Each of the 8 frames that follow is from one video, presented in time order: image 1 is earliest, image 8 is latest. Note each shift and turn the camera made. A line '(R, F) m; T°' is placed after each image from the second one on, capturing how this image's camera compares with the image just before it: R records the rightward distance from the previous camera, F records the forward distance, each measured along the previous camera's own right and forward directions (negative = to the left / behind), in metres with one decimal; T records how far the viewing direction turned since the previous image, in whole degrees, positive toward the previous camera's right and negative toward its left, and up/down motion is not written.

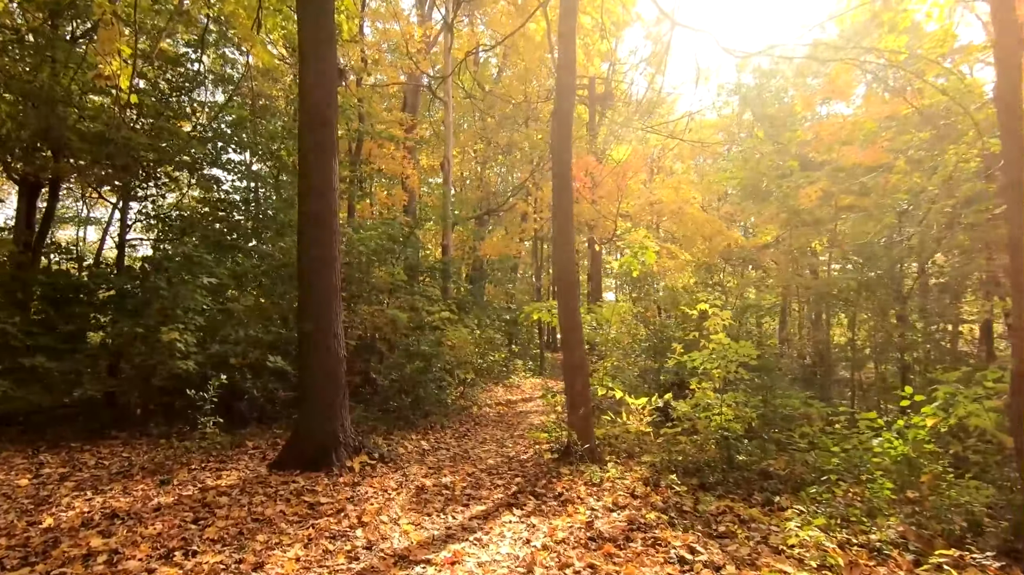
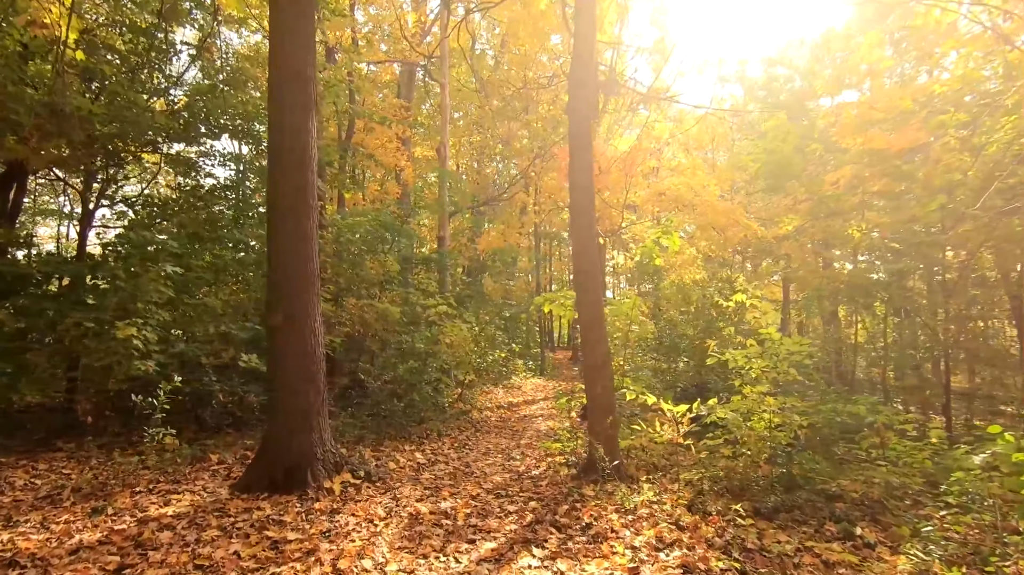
(-0.2, +0.9) m; +1°
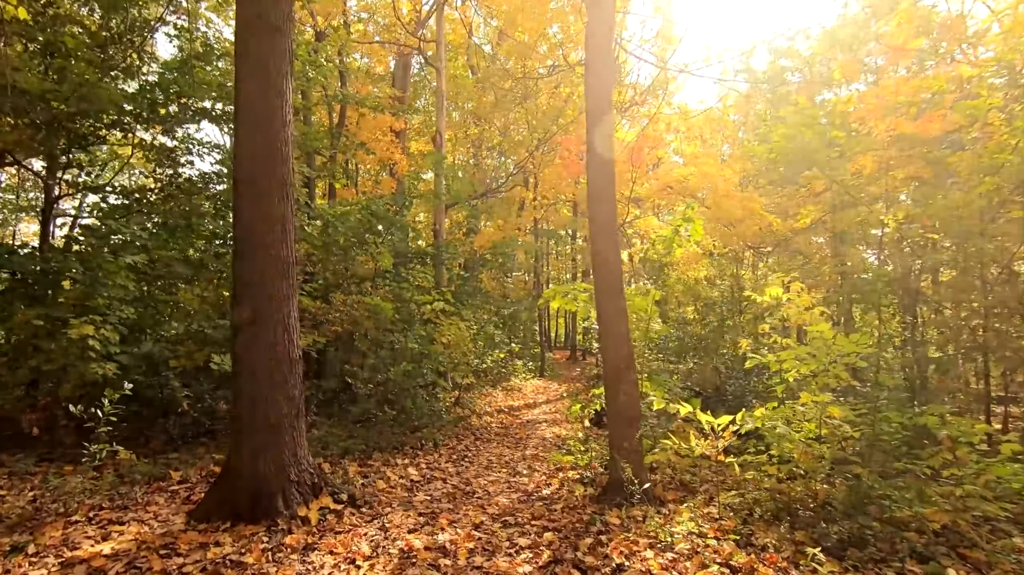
(-0.1, +0.7) m; 0°
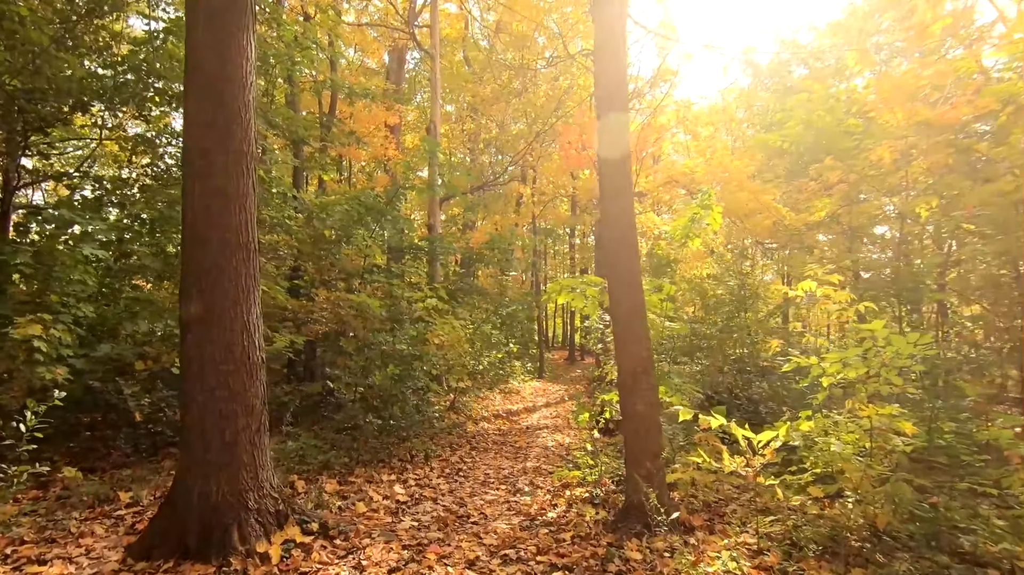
(0.0, +0.6) m; 0°
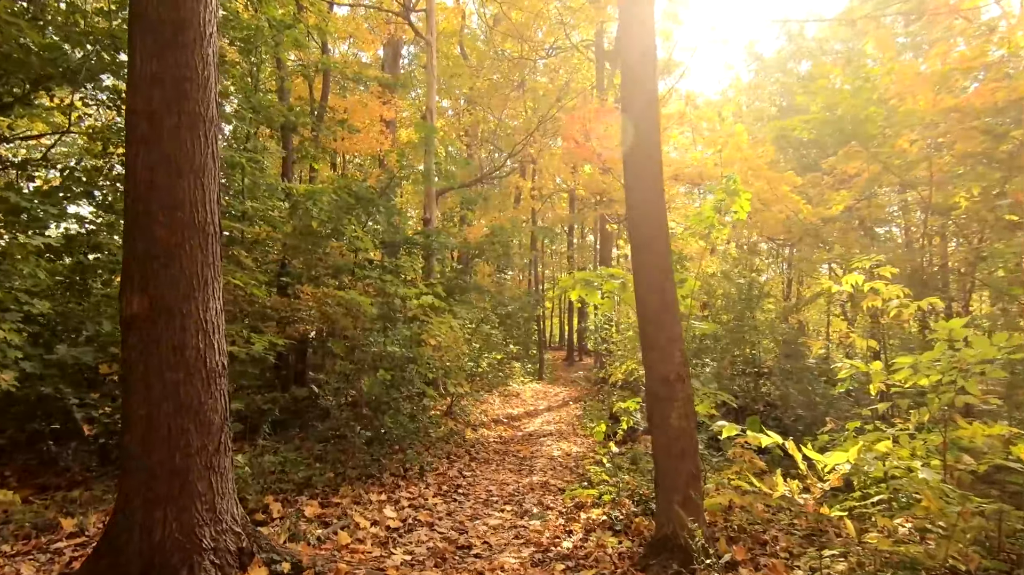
(-0.1, +0.6) m; 0°
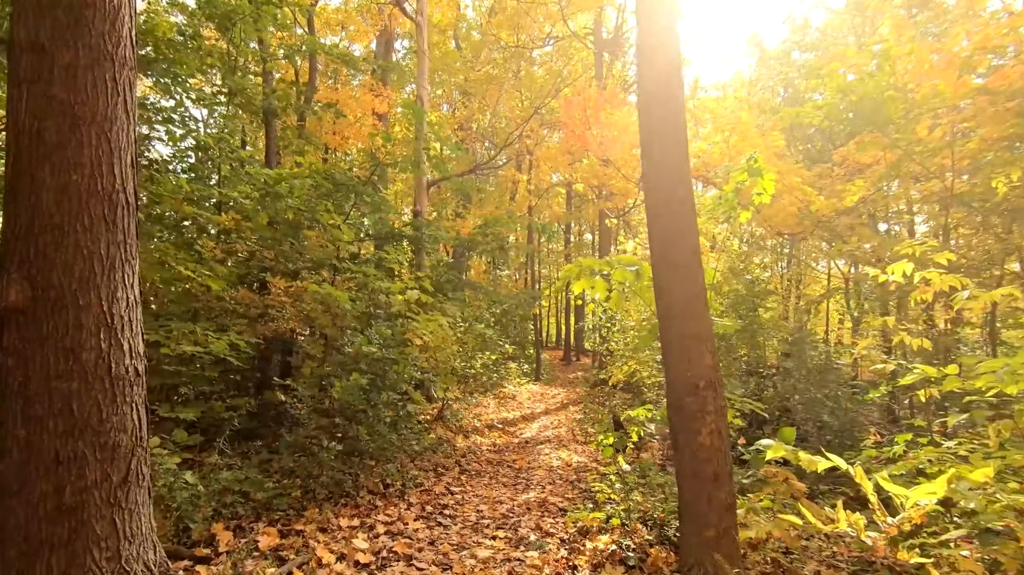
(0.0, +0.6) m; 0°
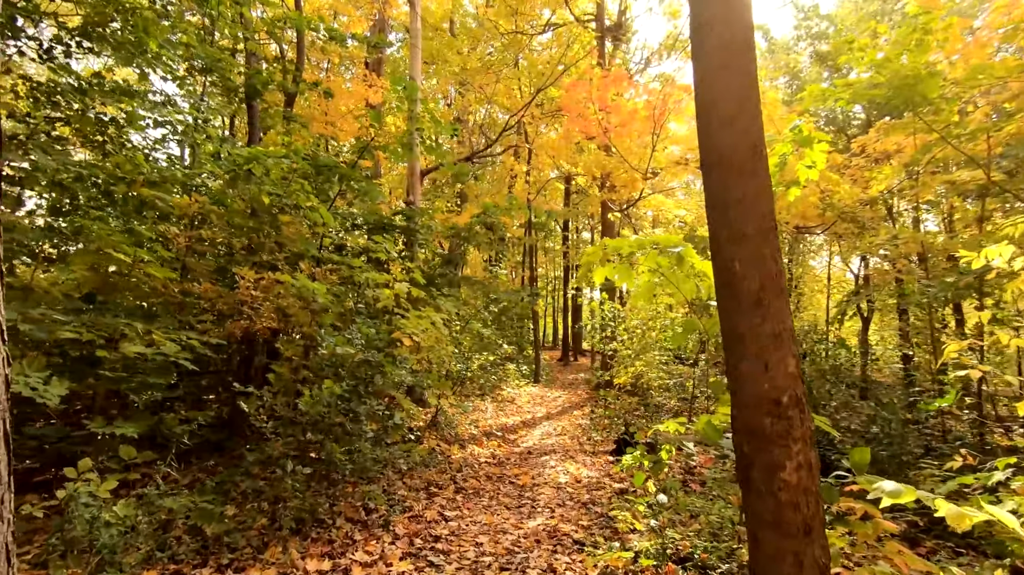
(-0.1, +0.7) m; 0°
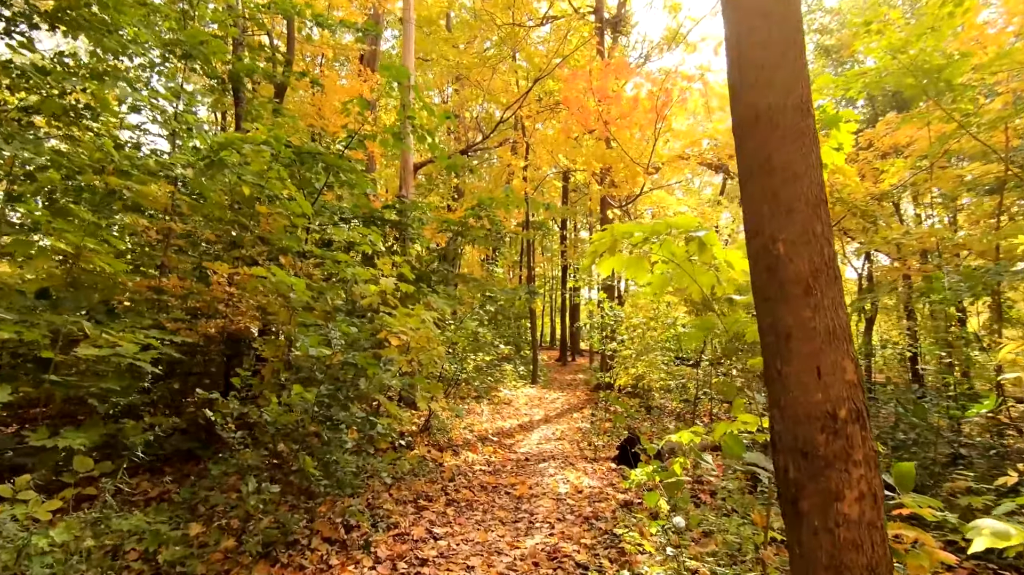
(0.0, +0.4) m; 0°
